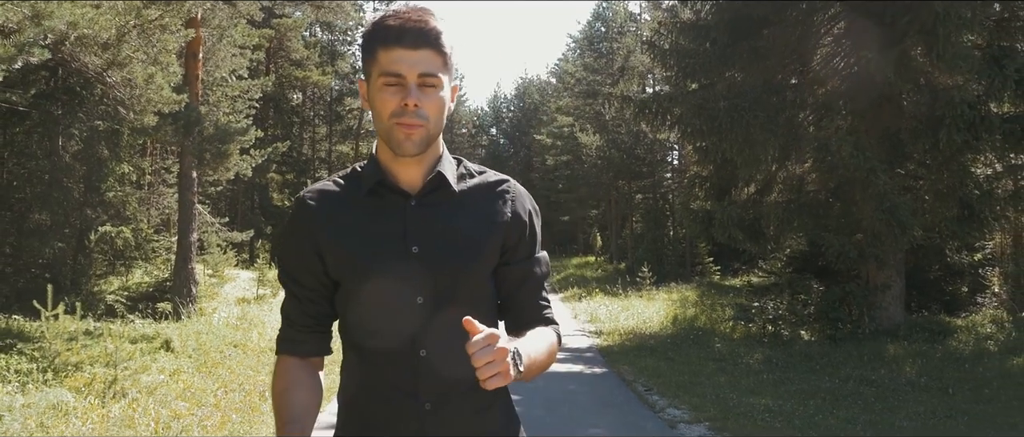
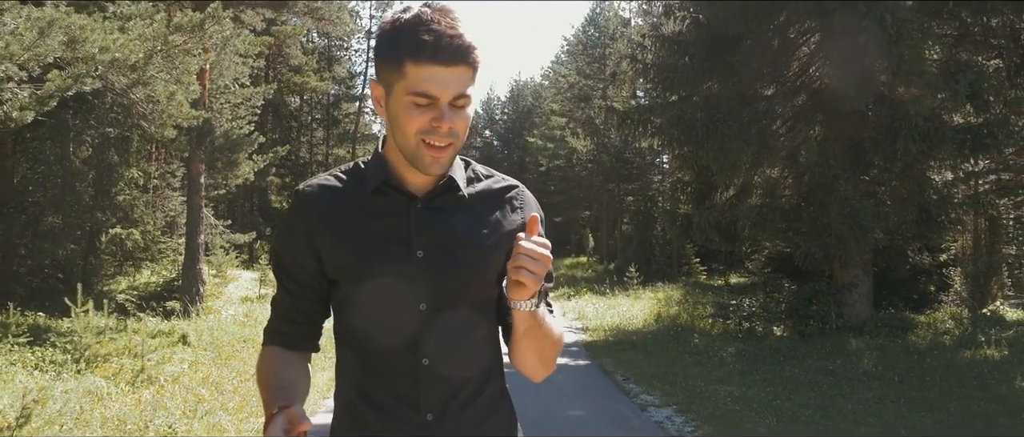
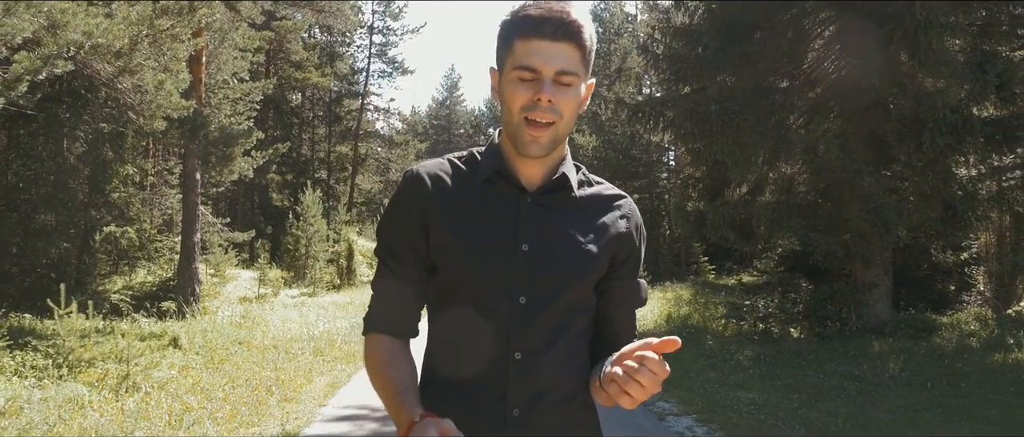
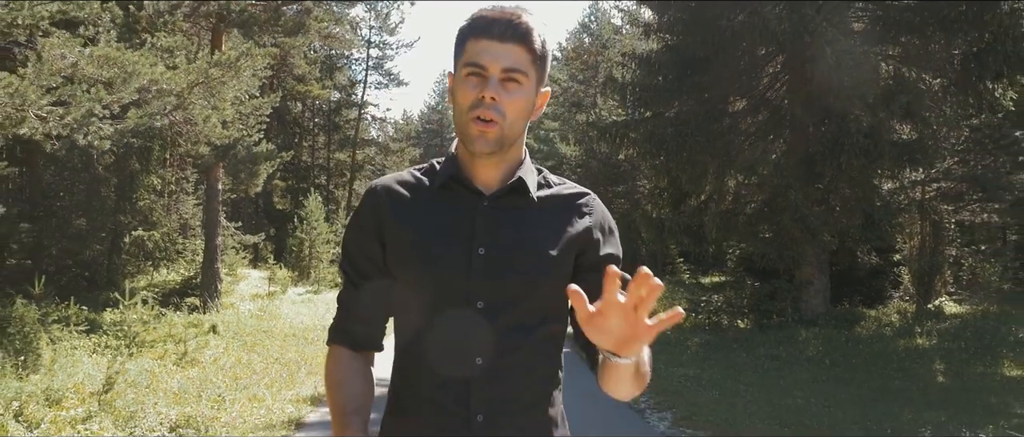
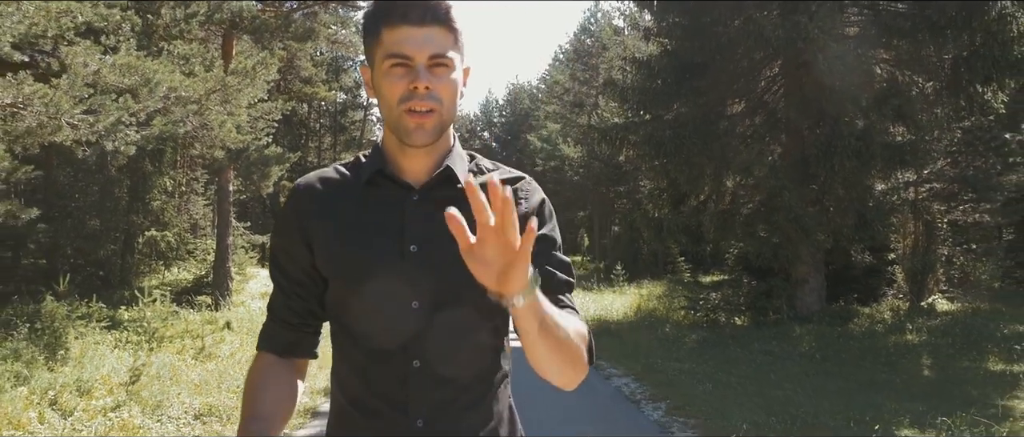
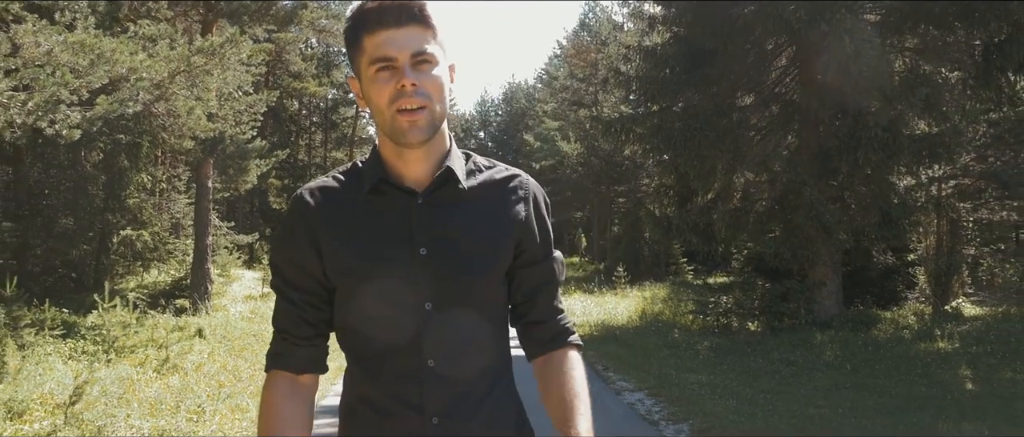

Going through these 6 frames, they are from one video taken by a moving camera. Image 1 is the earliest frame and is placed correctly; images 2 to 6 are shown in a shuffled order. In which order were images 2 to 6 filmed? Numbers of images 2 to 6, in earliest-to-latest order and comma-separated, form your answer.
3, 2, 6, 4, 5
